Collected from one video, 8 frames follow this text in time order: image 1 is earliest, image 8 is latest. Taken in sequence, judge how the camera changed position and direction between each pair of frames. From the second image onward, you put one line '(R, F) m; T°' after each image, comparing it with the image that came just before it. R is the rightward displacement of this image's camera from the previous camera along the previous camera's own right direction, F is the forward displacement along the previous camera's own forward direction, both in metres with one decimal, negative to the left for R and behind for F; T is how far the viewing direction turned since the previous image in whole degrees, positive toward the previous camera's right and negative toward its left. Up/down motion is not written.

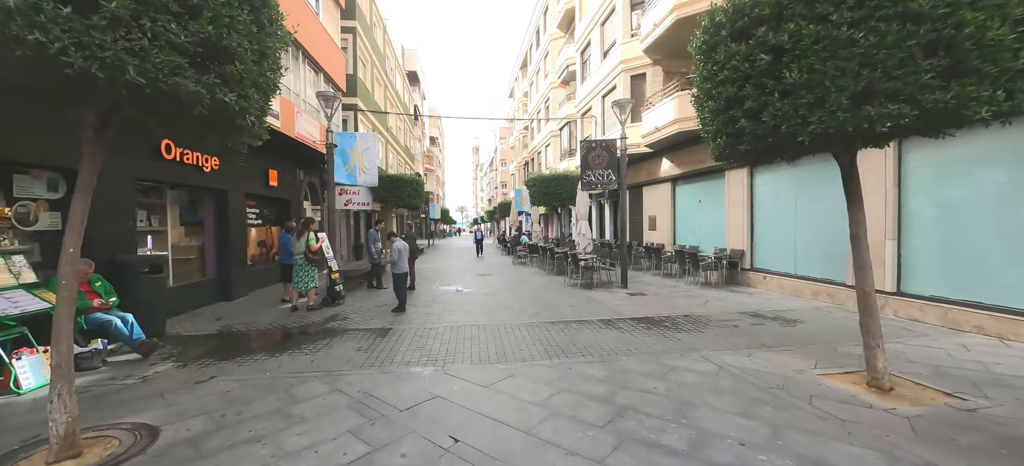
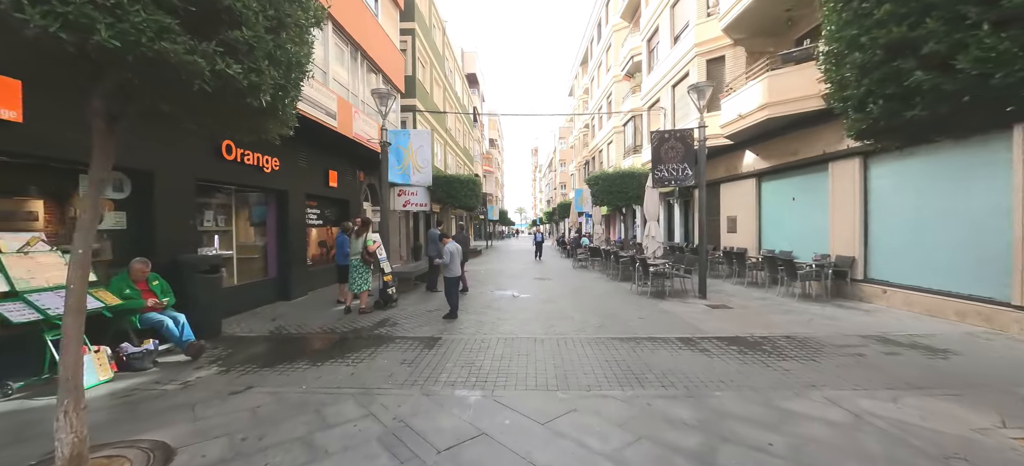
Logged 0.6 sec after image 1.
(0.0, +0.8) m; -9°
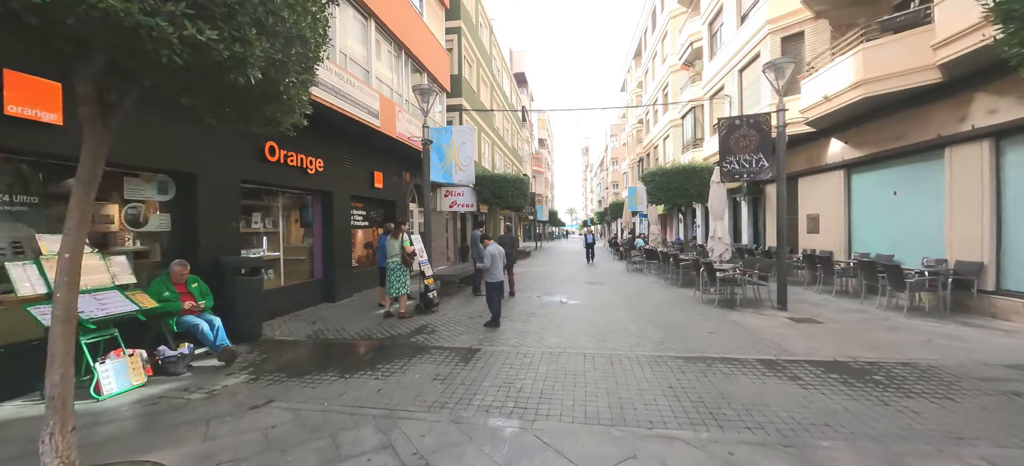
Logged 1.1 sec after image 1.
(+0.1, +0.7) m; -8°
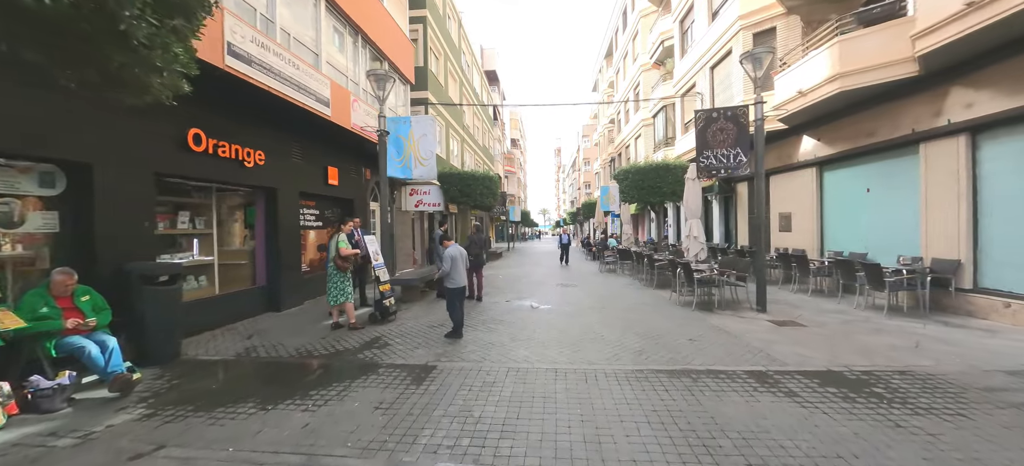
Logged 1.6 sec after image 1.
(+0.2, +0.7) m; +4°
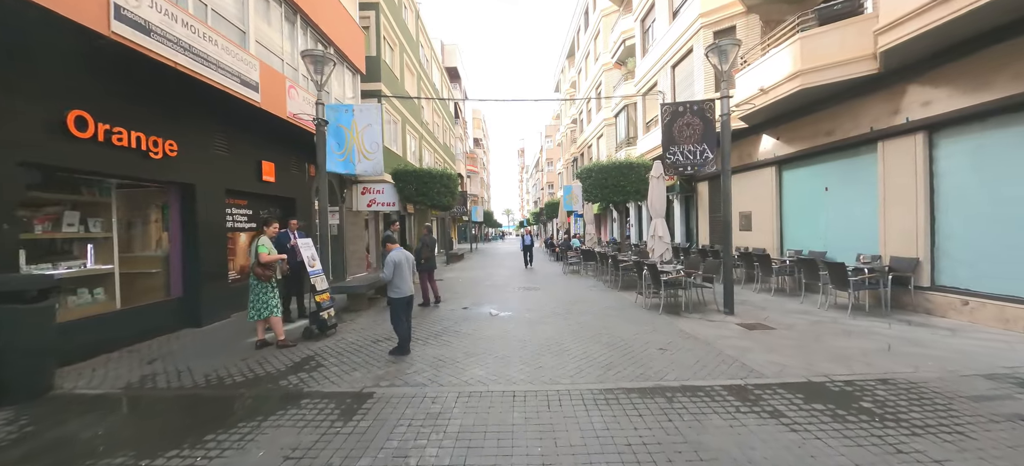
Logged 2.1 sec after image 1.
(+0.2, +0.7) m; +5°
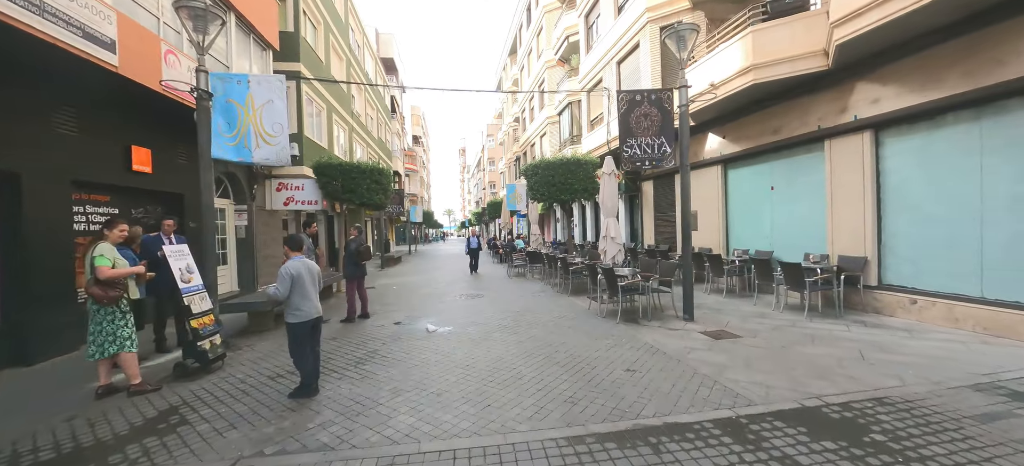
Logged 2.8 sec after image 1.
(0.0, +1.0) m; +9°
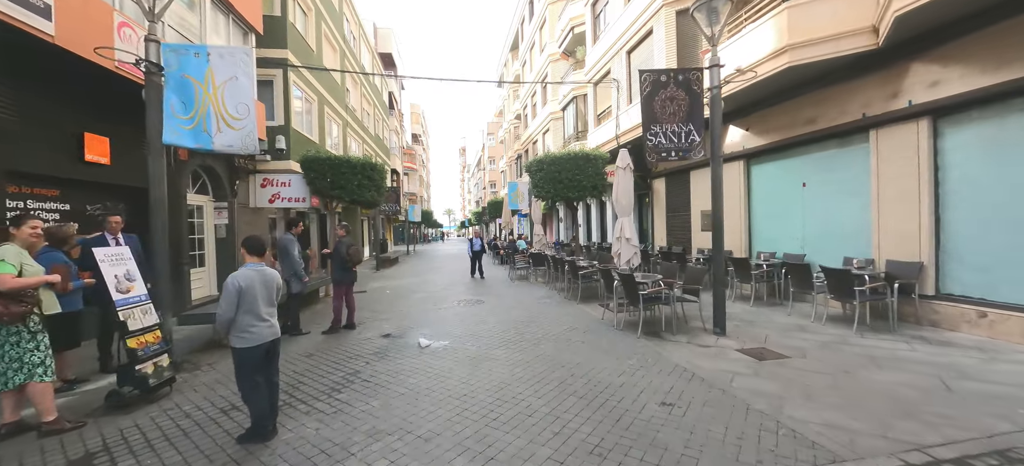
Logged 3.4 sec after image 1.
(-0.1, +0.8) m; 0°
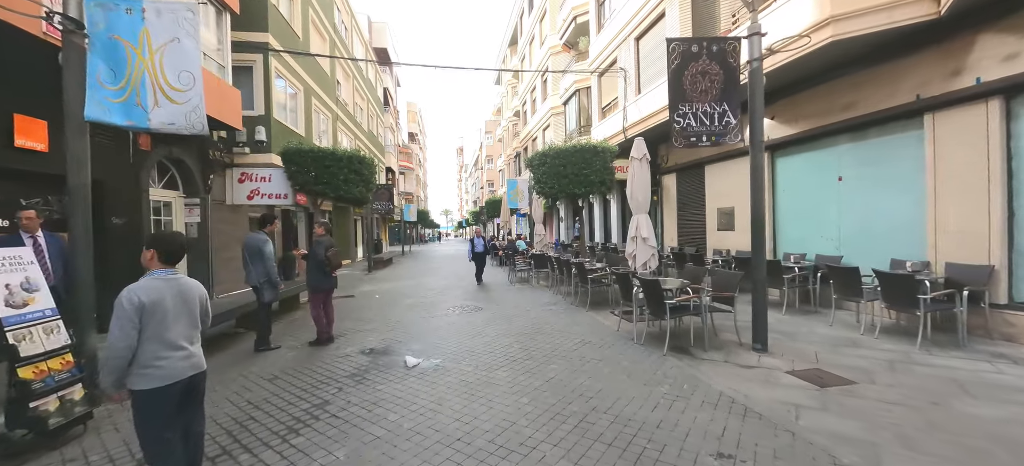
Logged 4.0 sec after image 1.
(-0.1, +0.8) m; 0°
